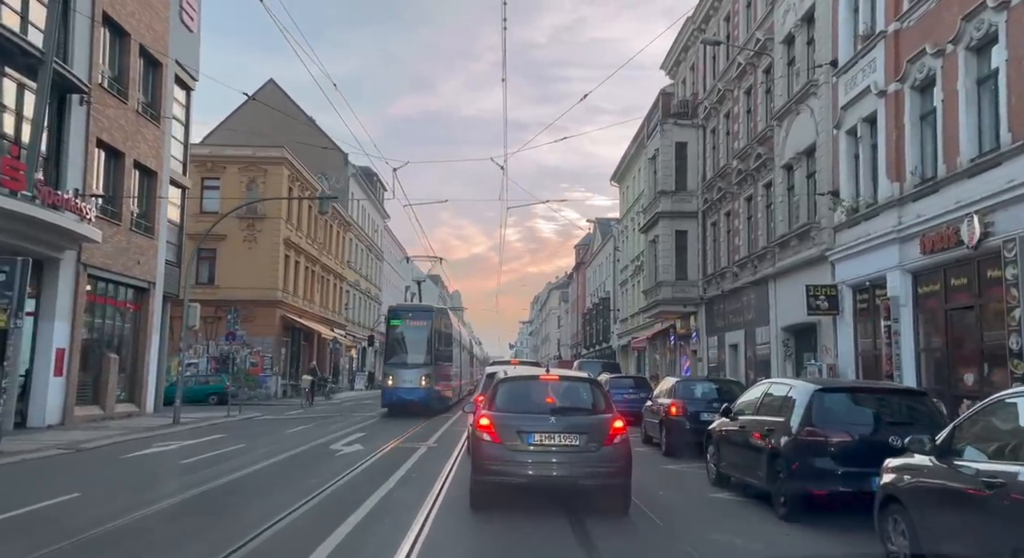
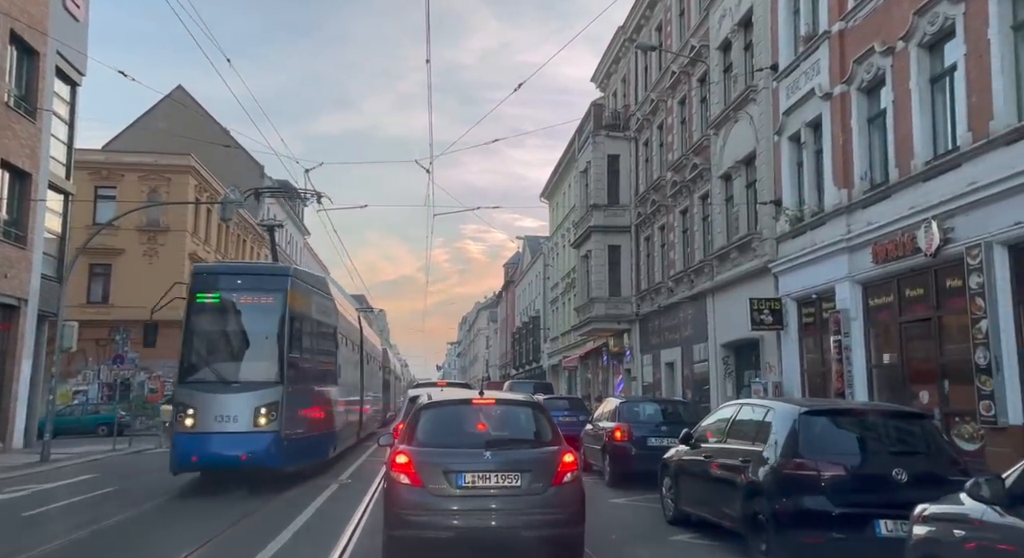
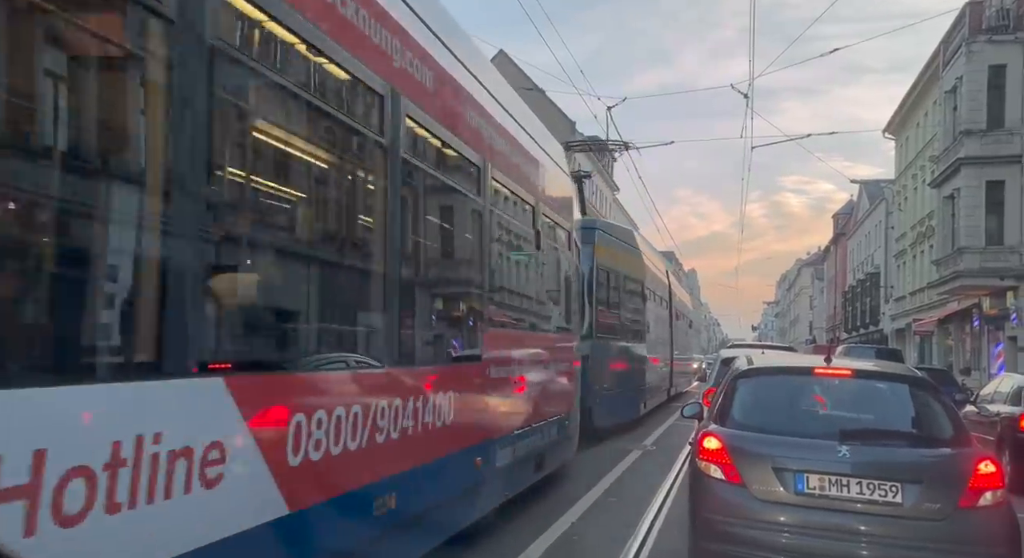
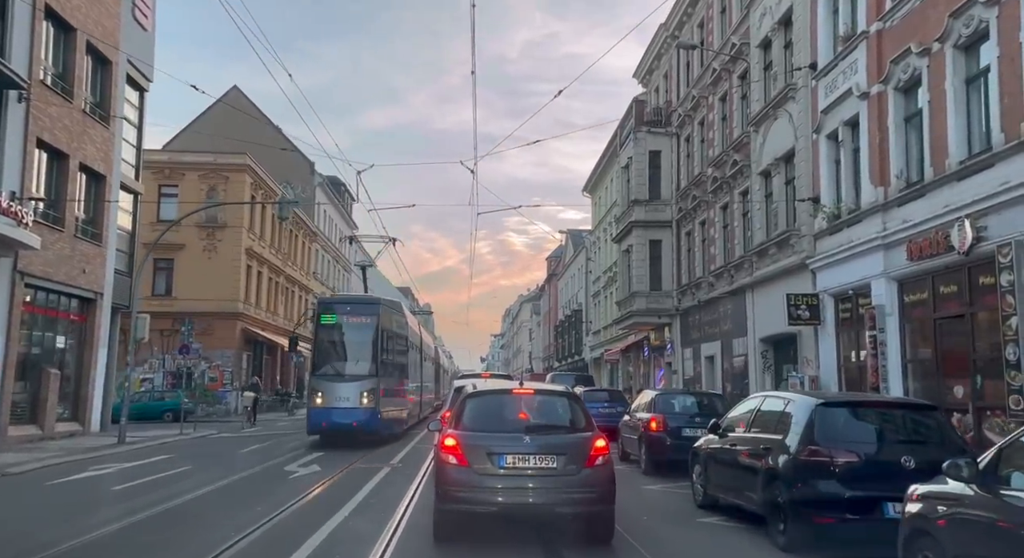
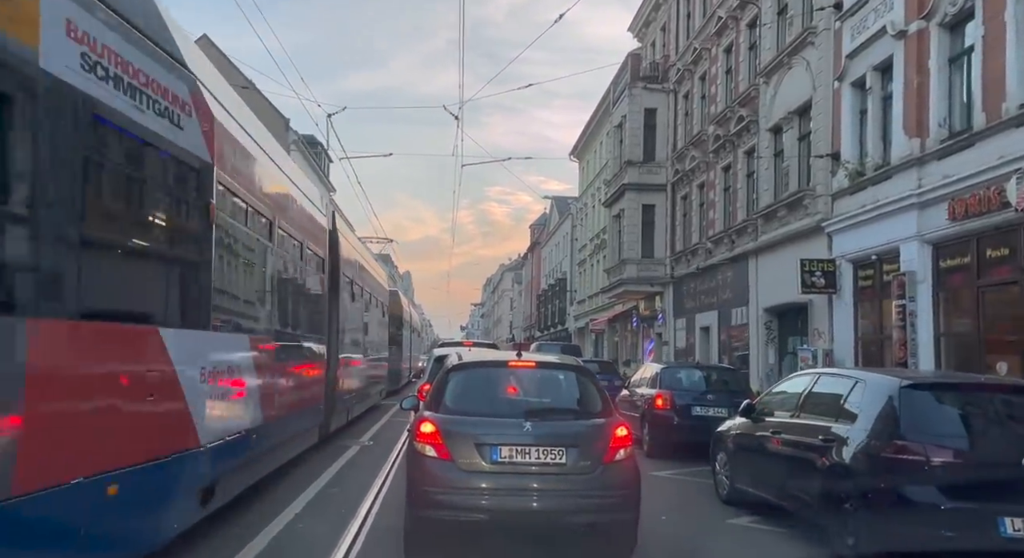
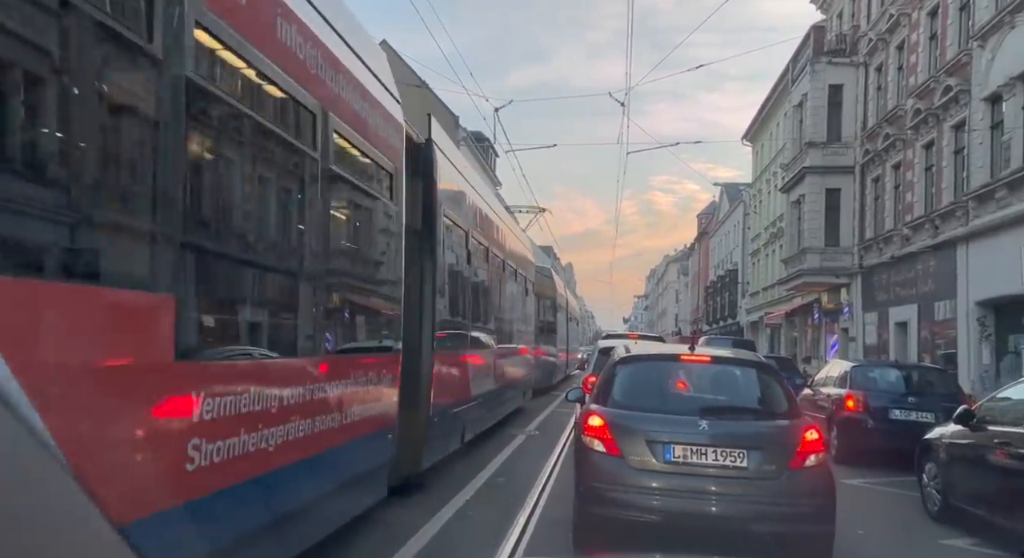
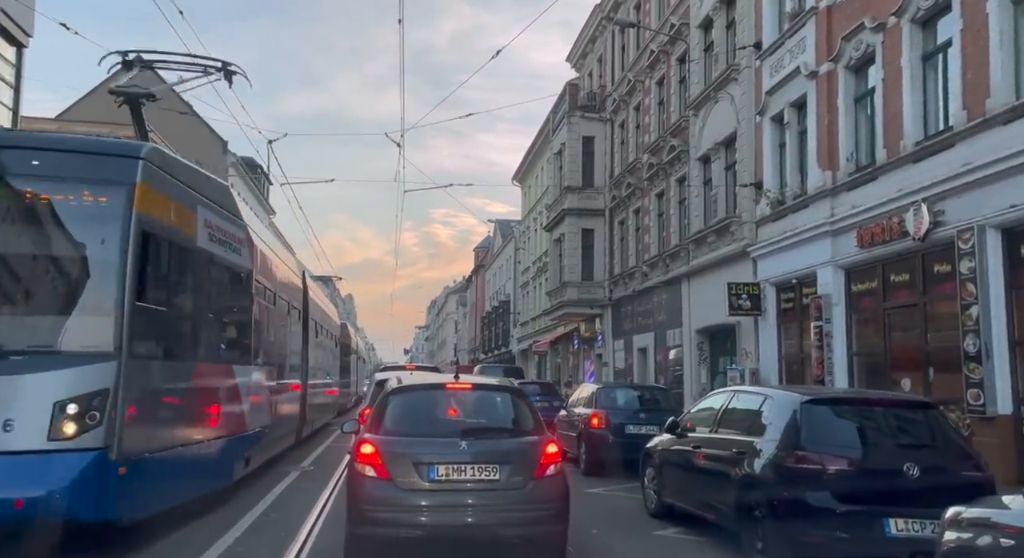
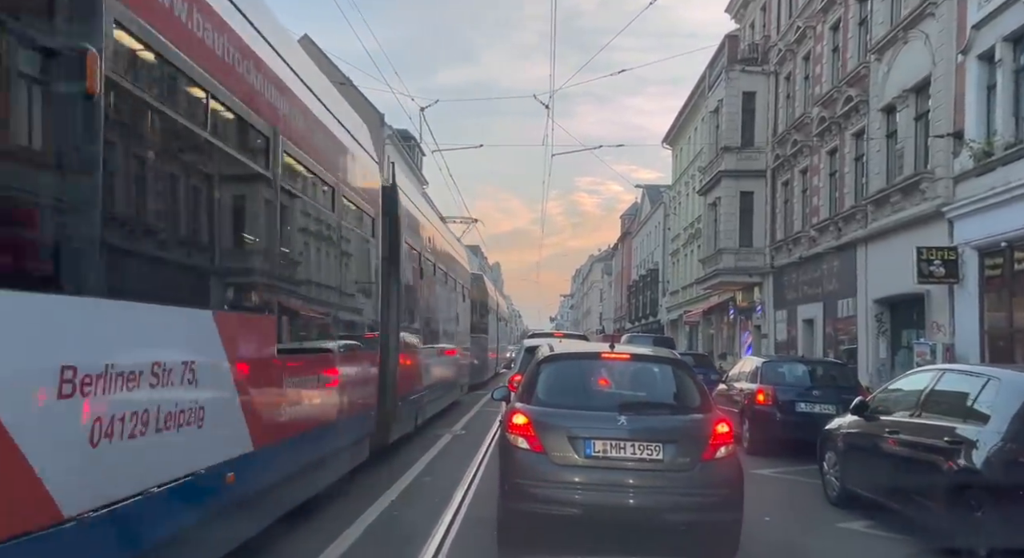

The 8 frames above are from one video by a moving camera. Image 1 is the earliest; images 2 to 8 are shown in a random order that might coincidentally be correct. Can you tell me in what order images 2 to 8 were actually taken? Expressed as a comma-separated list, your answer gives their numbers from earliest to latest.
4, 2, 7, 5, 8, 6, 3
